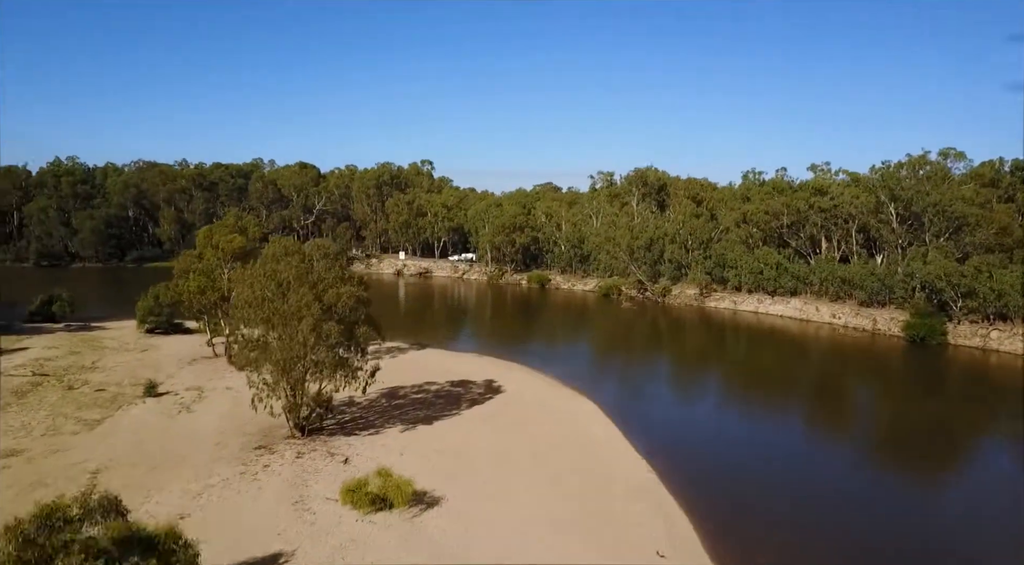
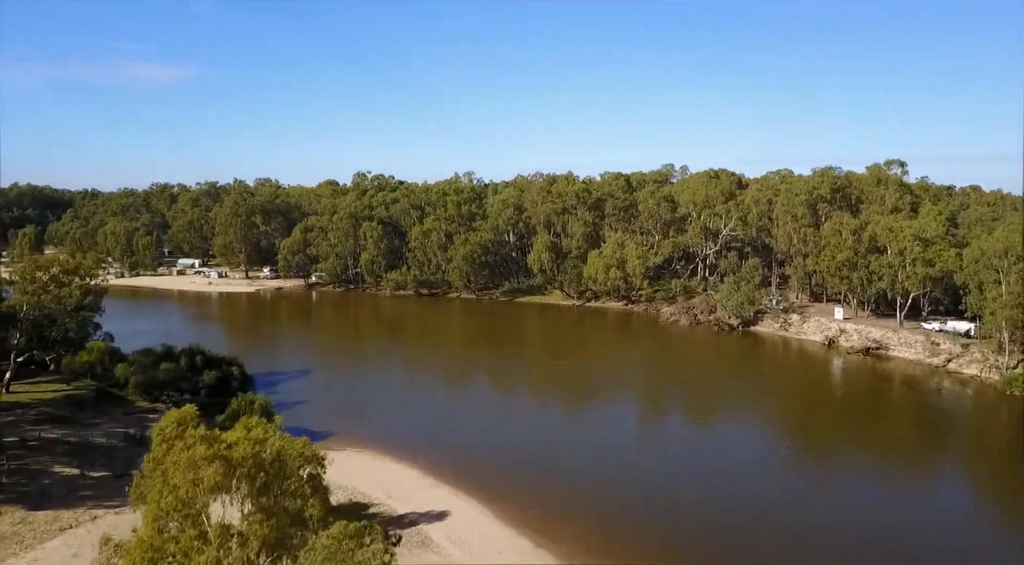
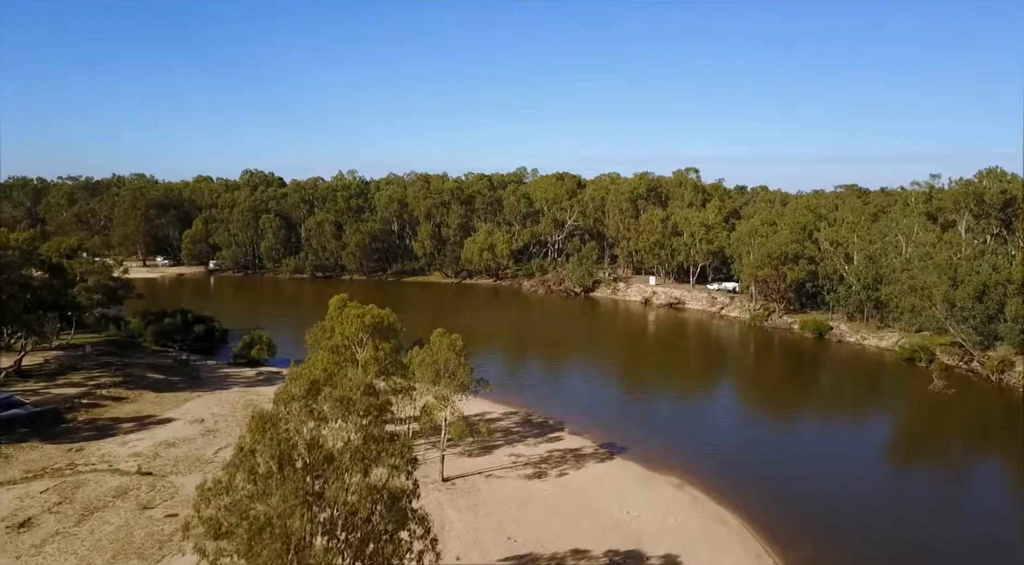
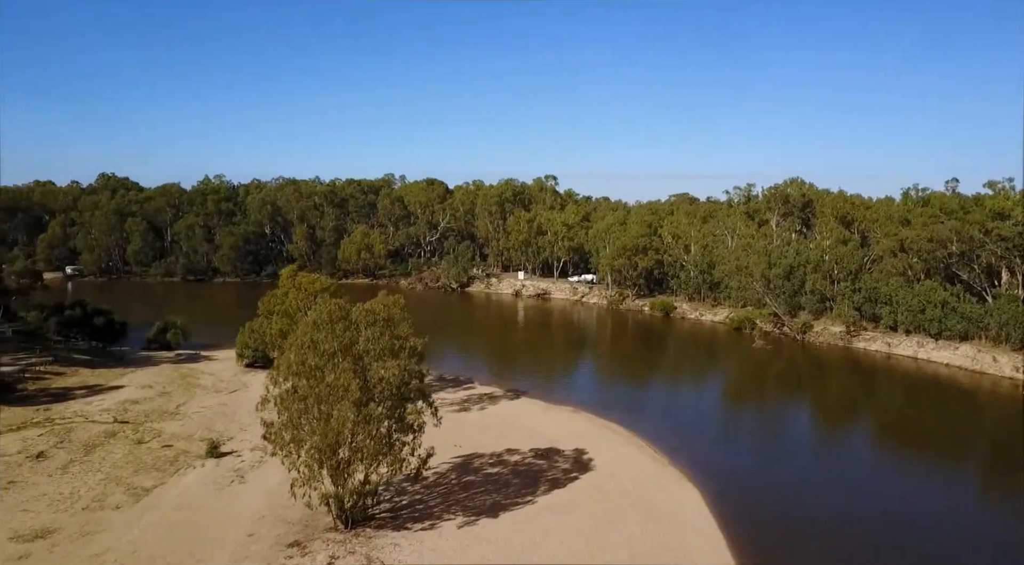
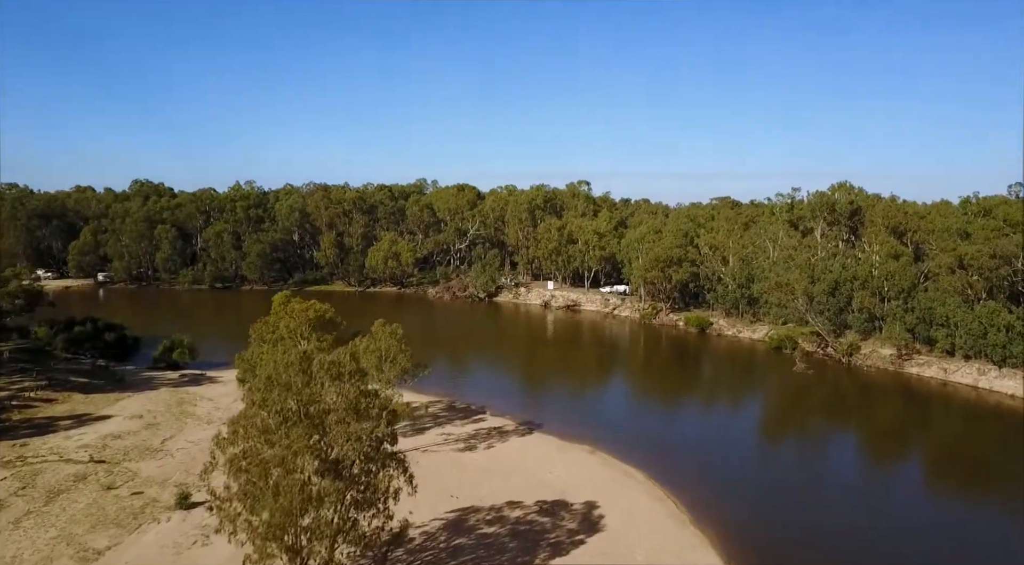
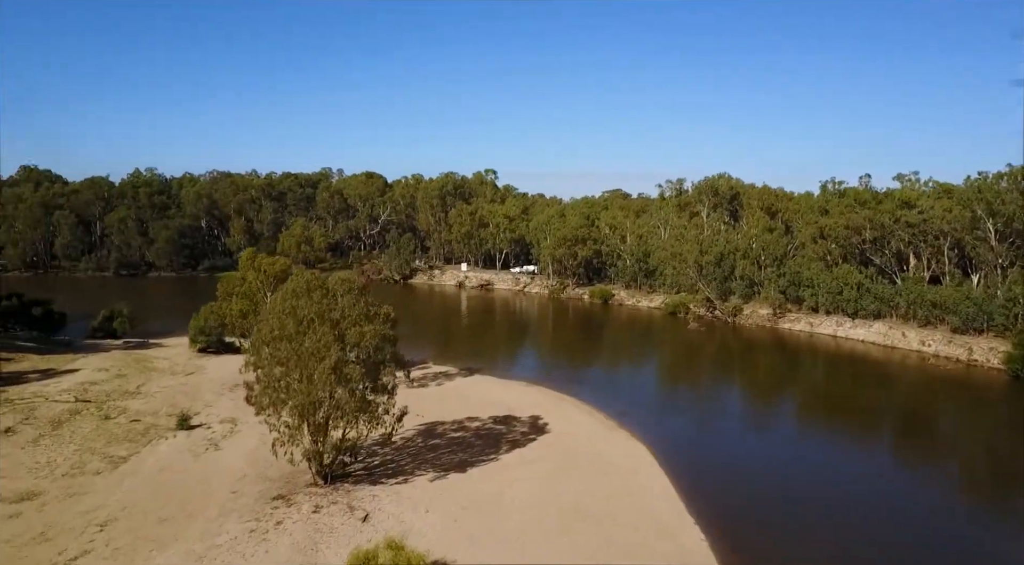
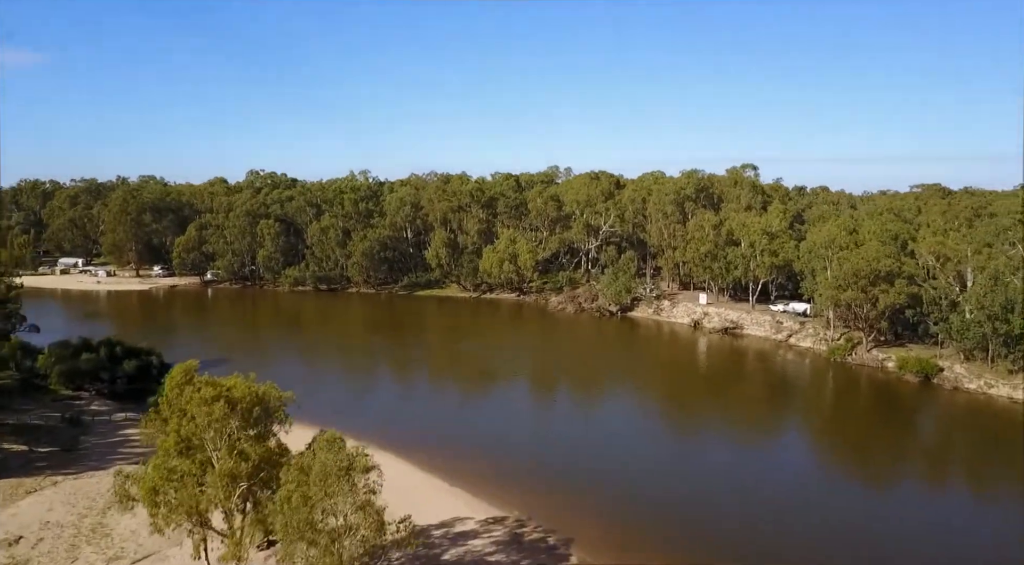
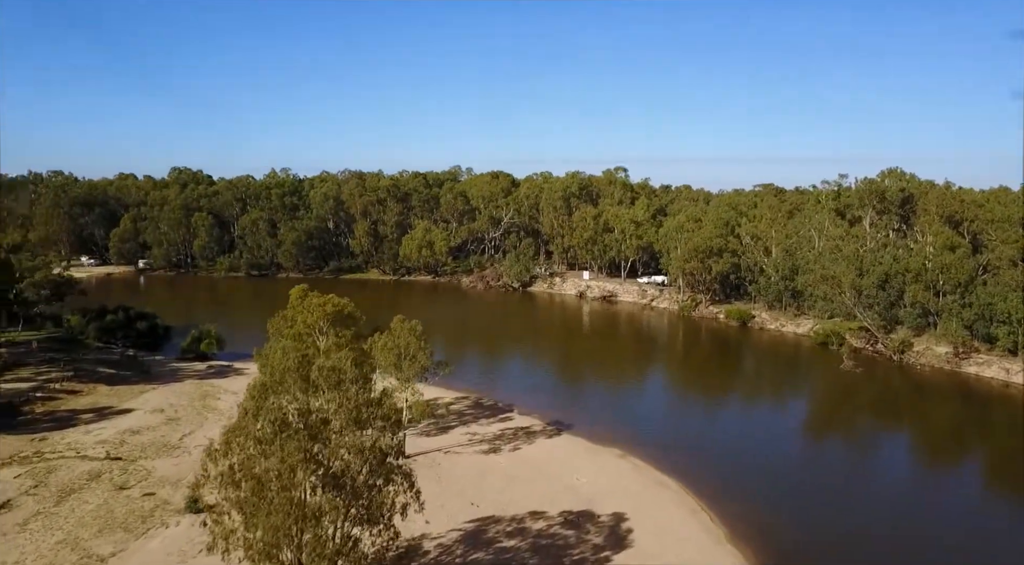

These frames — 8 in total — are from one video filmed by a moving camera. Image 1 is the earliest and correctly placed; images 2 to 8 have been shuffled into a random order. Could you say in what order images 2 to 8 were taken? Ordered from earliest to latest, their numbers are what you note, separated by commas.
6, 4, 5, 8, 3, 7, 2
